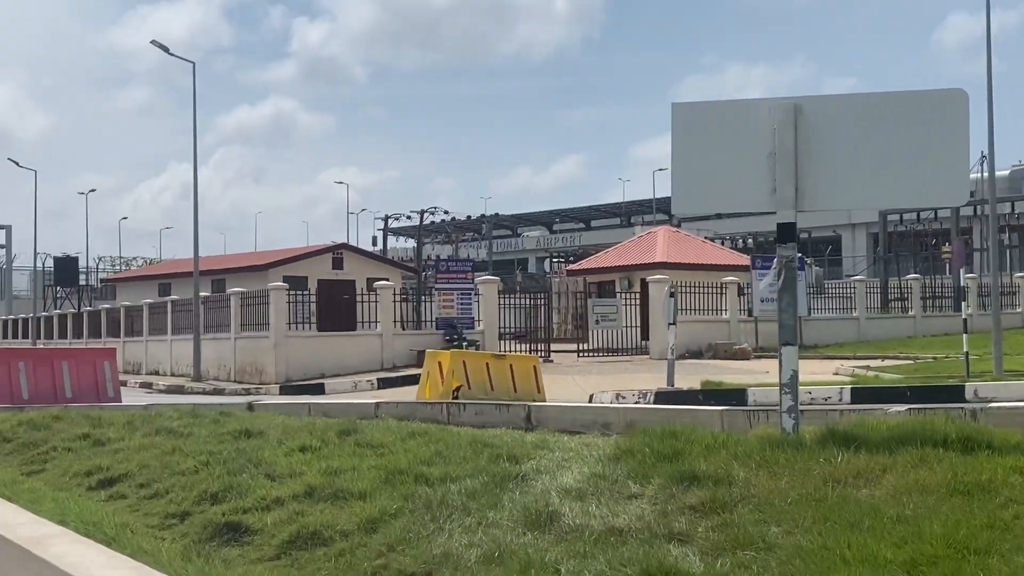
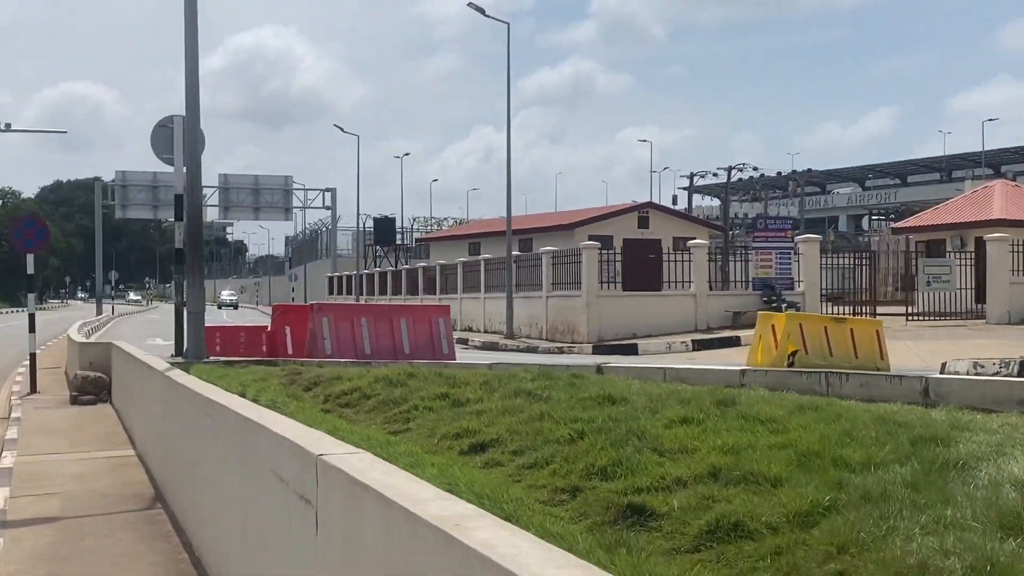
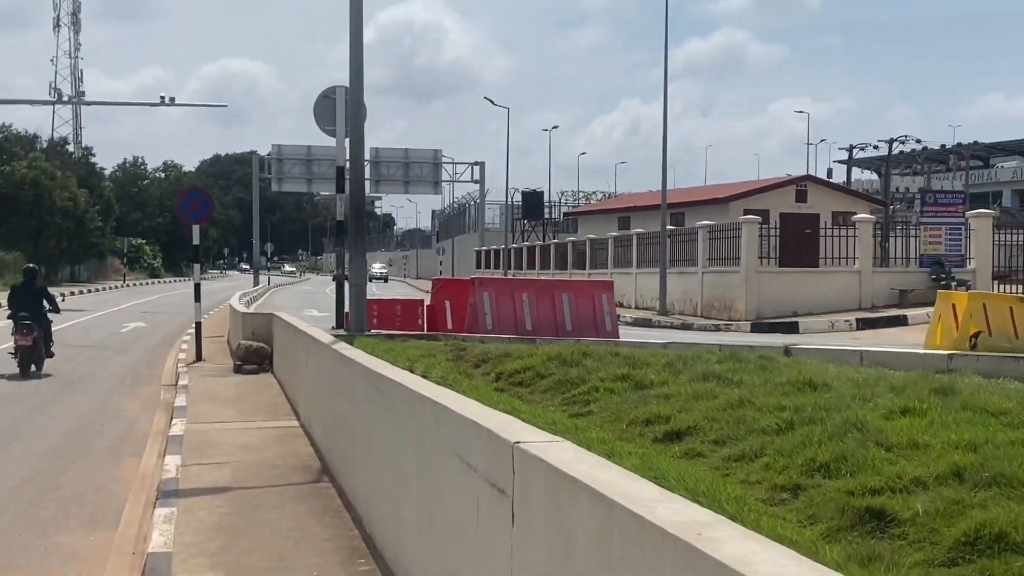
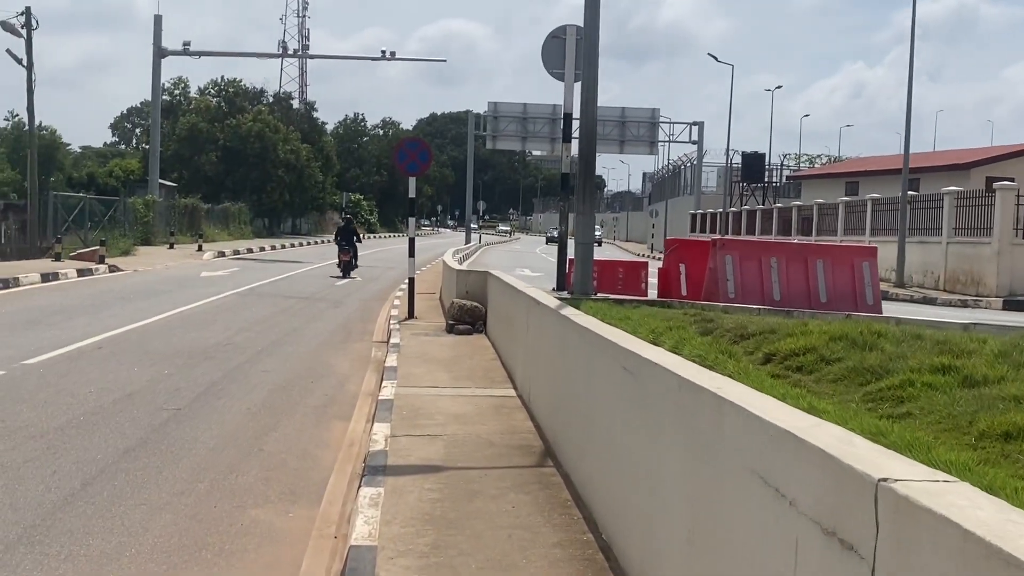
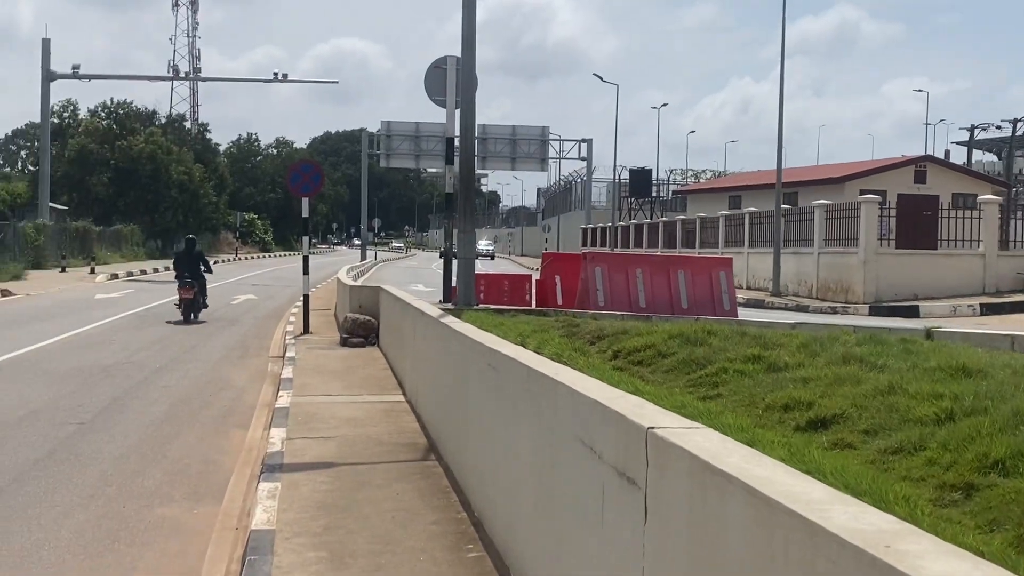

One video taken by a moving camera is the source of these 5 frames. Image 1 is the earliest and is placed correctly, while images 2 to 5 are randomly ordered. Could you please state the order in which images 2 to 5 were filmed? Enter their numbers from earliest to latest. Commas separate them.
2, 3, 5, 4
